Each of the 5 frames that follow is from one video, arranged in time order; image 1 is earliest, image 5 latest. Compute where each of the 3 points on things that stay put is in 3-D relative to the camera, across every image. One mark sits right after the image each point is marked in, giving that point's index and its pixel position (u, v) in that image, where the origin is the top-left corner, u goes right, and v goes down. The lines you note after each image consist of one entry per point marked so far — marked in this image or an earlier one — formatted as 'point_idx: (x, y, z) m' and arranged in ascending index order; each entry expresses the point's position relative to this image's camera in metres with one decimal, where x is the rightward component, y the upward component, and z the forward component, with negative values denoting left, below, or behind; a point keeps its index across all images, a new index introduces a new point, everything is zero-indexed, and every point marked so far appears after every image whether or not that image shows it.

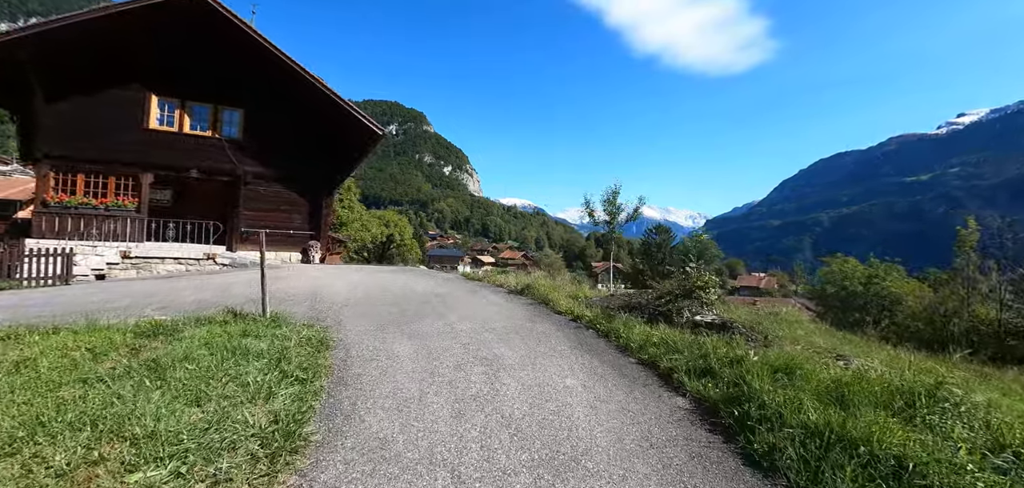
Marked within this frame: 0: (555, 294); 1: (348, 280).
0: (+0.8, -0.9, +7.5) m
1: (-3.8, -0.8, +9.9) m
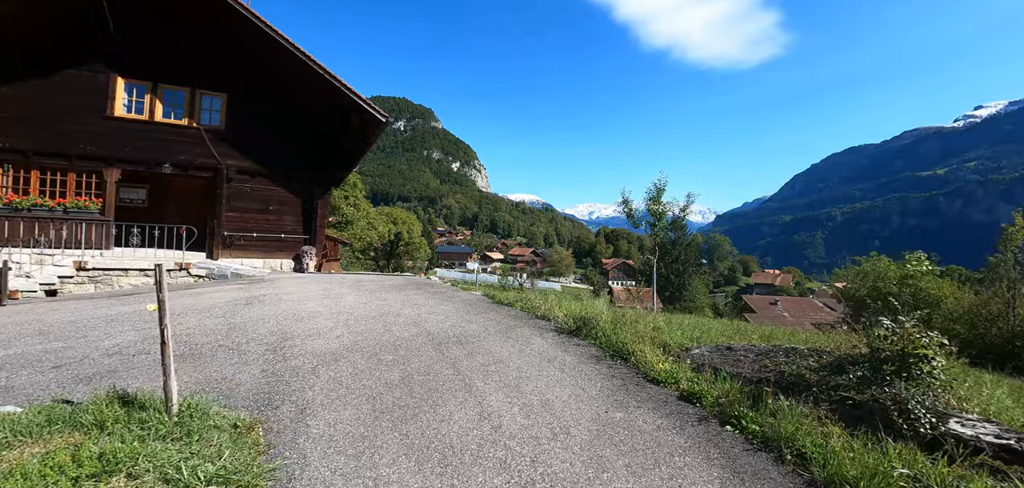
0: (+1.5, -1.1, +5.1) m
1: (-3.1, -1.1, +7.6) m
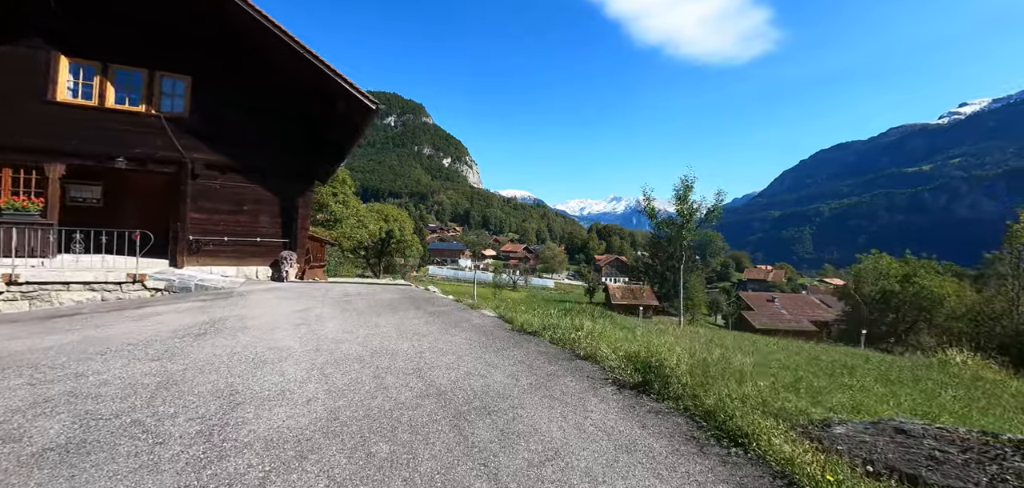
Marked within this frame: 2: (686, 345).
0: (+1.9, -1.3, +3.6) m
1: (-2.7, -1.3, +5.9) m
2: (+2.3, -1.4, +5.7) m
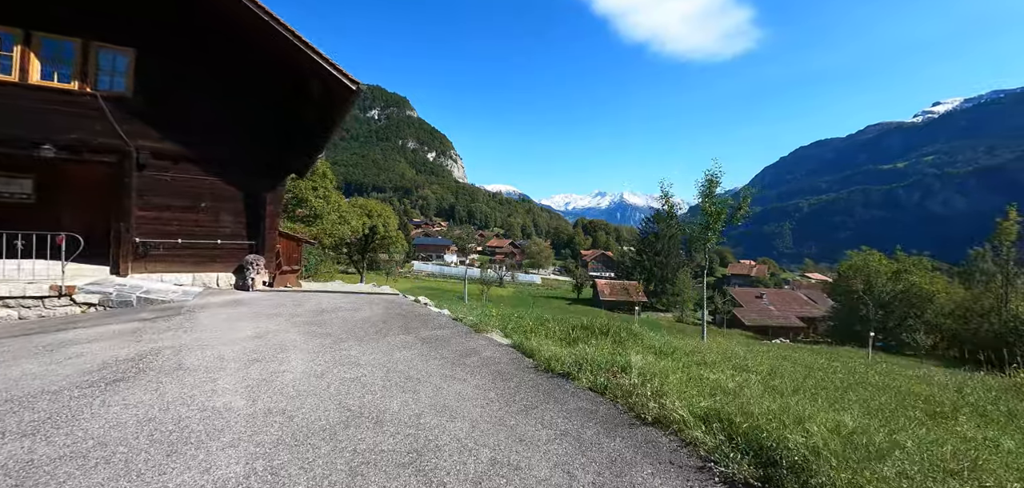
0: (+2.3, -1.5, +2.2) m
1: (-2.4, -1.4, +4.4) m
2: (+2.6, -1.5, +4.3) m
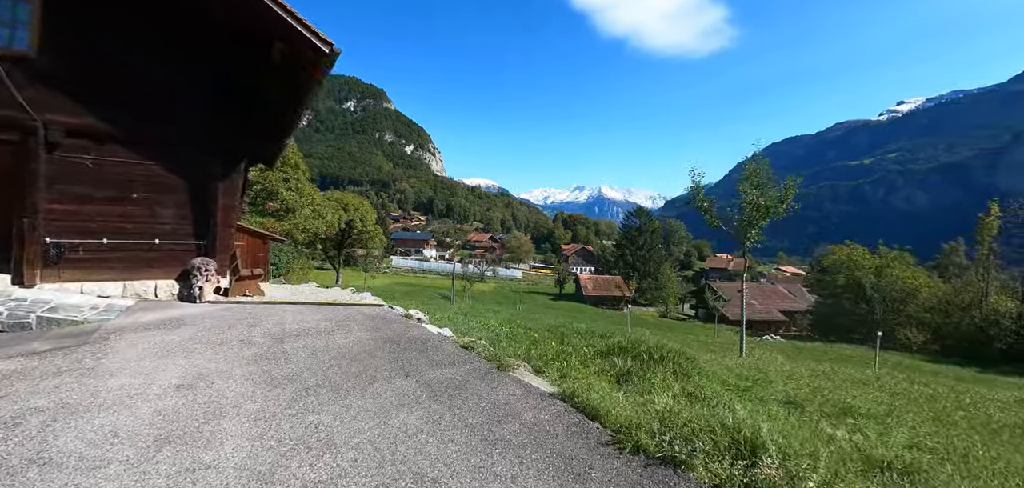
0: (+2.9, -1.6, +0.6) m
1: (-1.9, -1.5, +2.5) m
2: (+3.1, -1.6, +2.7) m
